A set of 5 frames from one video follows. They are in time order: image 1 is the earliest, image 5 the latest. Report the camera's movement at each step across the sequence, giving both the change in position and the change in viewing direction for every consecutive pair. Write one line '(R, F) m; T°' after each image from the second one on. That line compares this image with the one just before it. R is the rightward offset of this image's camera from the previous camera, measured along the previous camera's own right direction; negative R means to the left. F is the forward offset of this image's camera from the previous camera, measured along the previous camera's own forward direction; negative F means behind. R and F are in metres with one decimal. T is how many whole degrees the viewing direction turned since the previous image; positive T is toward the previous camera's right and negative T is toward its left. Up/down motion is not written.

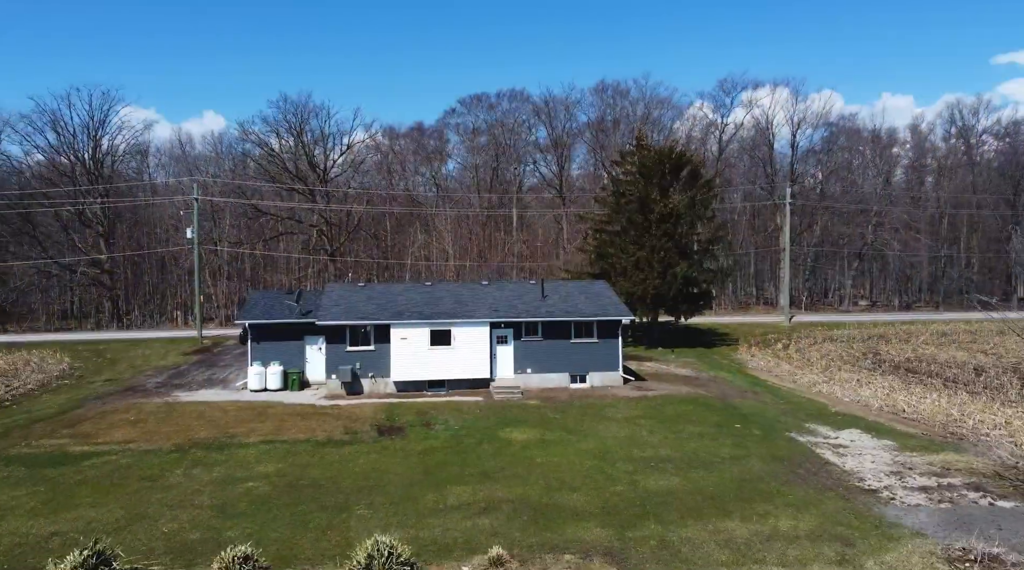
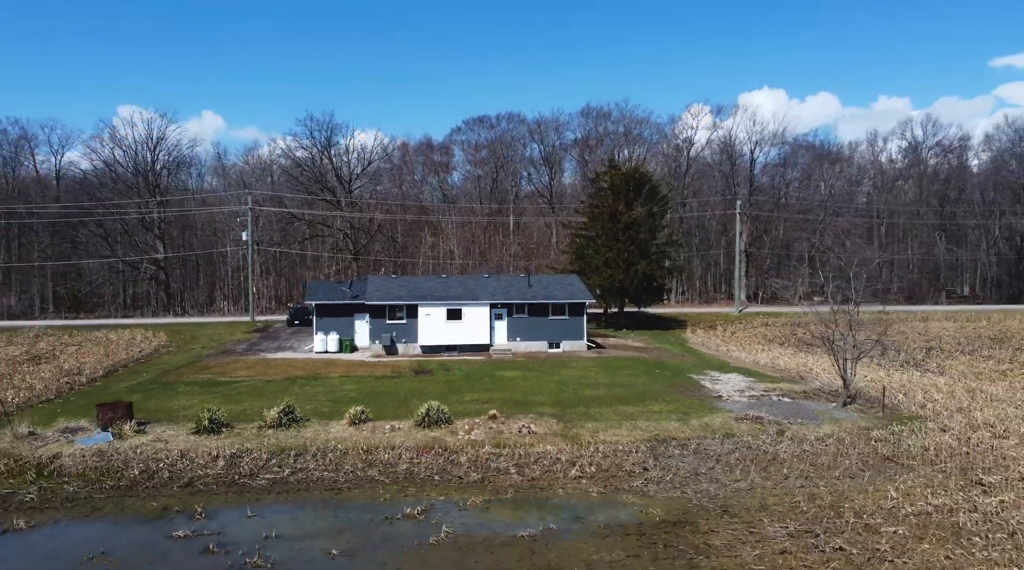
(+0.2, -8.2) m; 0°
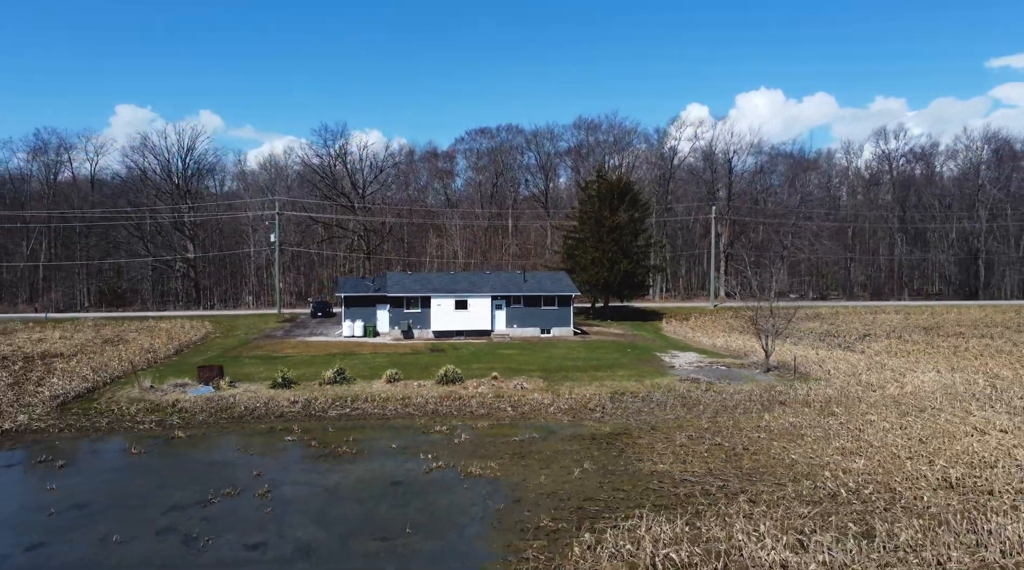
(+0.1, -5.6) m; 0°
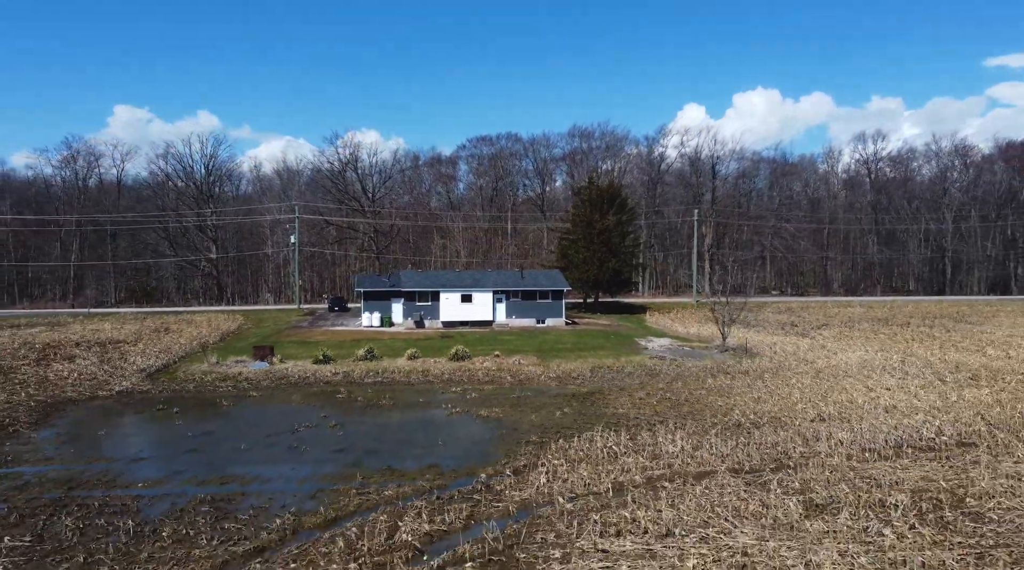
(0.0, -4.9) m; 0°
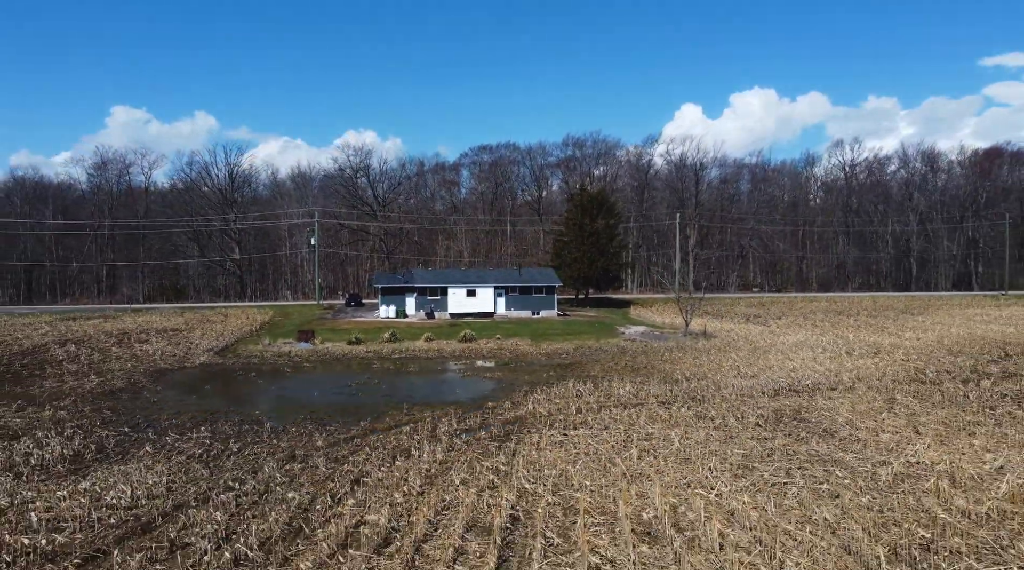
(+0.1, -5.9) m; 0°
